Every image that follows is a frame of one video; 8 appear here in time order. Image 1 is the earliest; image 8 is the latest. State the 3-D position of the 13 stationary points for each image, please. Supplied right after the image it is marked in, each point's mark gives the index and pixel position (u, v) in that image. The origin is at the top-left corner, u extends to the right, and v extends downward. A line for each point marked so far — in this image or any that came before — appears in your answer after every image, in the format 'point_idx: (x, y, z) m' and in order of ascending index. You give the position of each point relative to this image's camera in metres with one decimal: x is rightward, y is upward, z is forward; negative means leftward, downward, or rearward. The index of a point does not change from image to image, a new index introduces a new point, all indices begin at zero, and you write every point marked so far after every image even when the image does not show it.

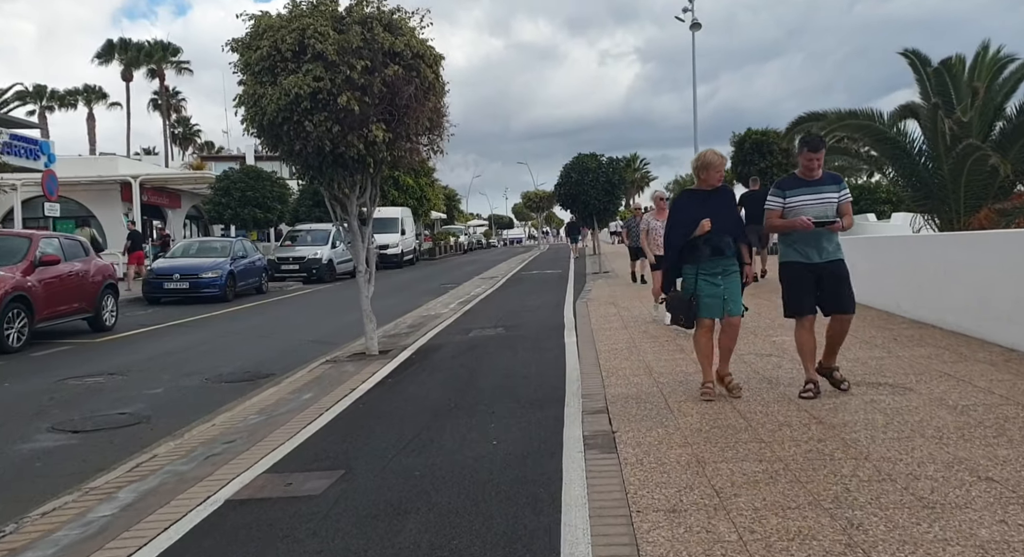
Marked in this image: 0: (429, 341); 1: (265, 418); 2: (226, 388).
0: (-1.2, -0.9, +9.9) m
1: (-2.3, -1.3, +6.3) m
2: (-3.4, -1.3, +8.2) m
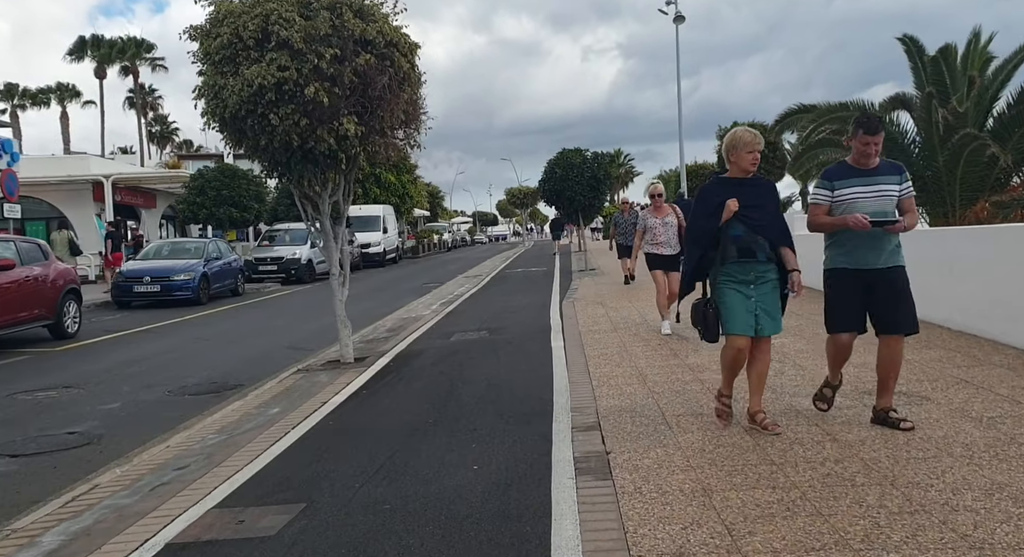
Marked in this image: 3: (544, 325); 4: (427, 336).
0: (-1.4, -1.0, +9.4) m
1: (-2.4, -1.3, +5.7) m
2: (-3.6, -1.4, +7.6) m
3: (+0.5, -0.7, +10.4) m
4: (-1.3, -0.9, +10.2) m
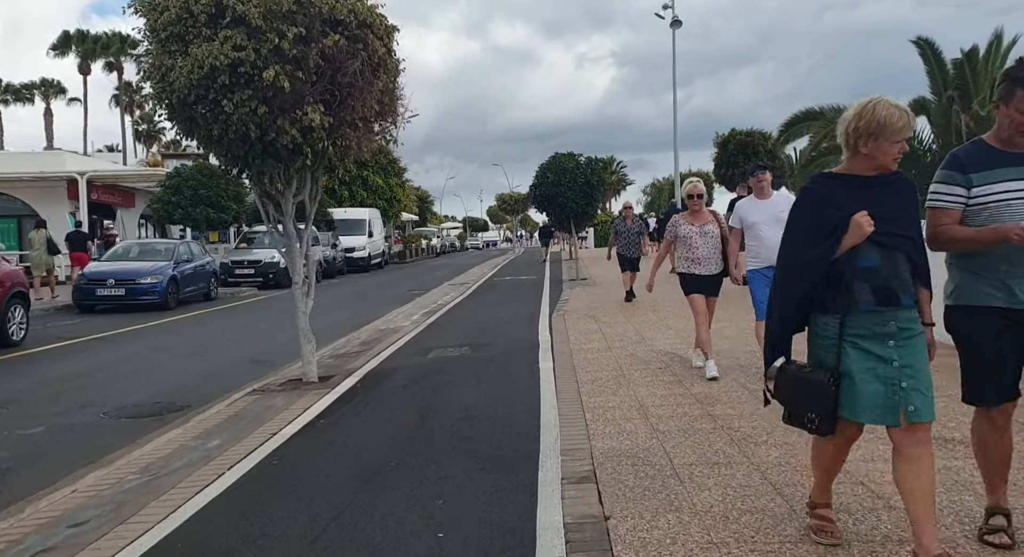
0: (-1.6, -1.1, +8.4) m
1: (-2.6, -1.4, +4.8) m
2: (-3.8, -1.4, +6.6) m
3: (+0.2, -0.9, +9.5) m
4: (-1.5, -1.0, +9.3) m
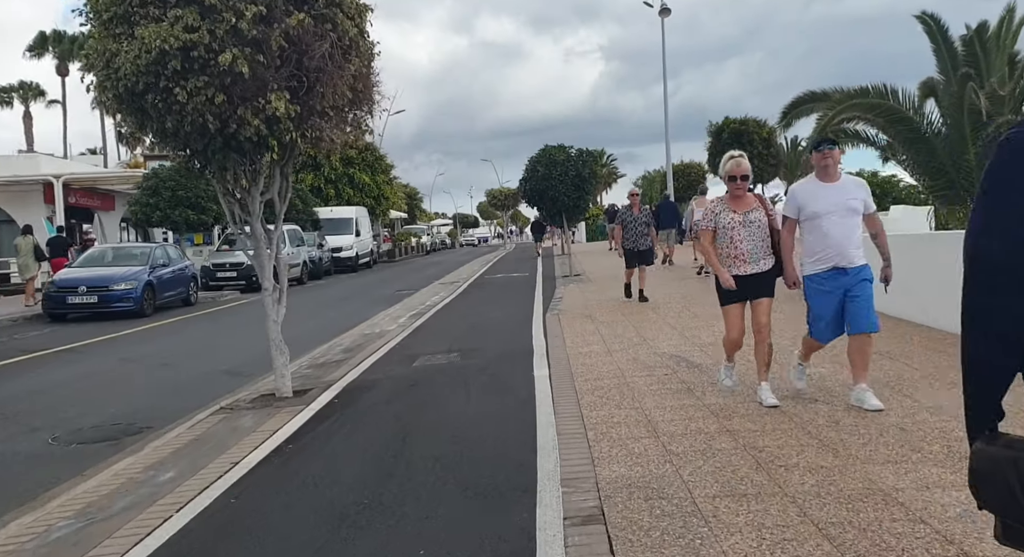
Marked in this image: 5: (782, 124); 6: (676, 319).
0: (-1.7, -1.1, +7.8) m
1: (-2.6, -1.5, +4.1) m
2: (-3.8, -1.5, +6.0) m
3: (+0.1, -0.9, +8.9) m
4: (-1.6, -1.0, +8.6) m
5: (+4.9, +2.8, +12.3) m
6: (+2.3, -0.6, +9.6) m
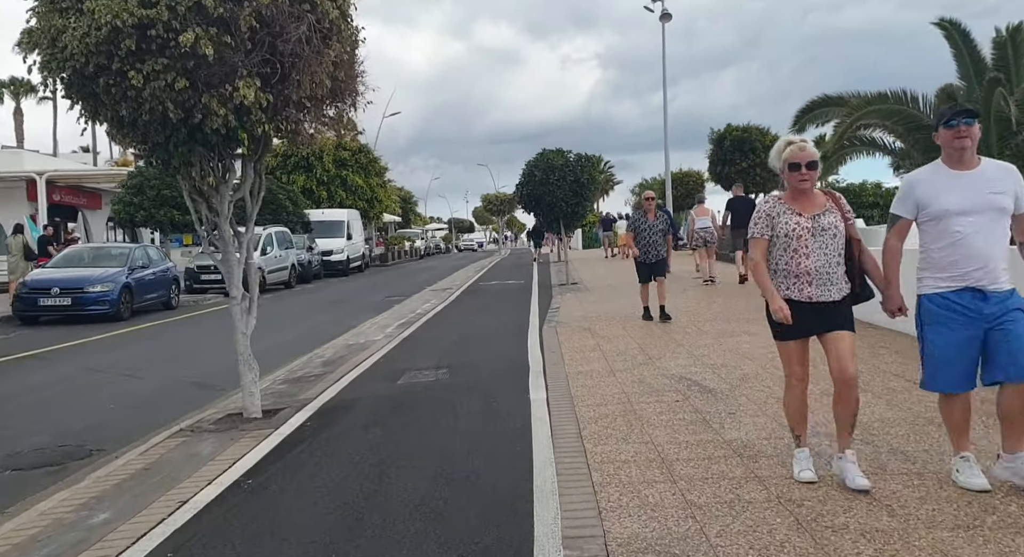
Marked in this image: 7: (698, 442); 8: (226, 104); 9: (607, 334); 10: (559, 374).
0: (-1.8, -1.2, +7.1) m
1: (-2.7, -1.5, +3.4) m
2: (-3.9, -1.6, +5.2) m
3: (+0.1, -1.0, +8.2) m
4: (-1.7, -1.1, +7.9) m
5: (+4.9, +2.6, +11.6) m
6: (+2.2, -0.8, +9.0) m
7: (+1.3, -1.1, +4.7) m
8: (-2.4, +1.4, +5.7) m
9: (+1.3, -0.8, +9.6) m
10: (+0.5, -1.0, +7.3) m
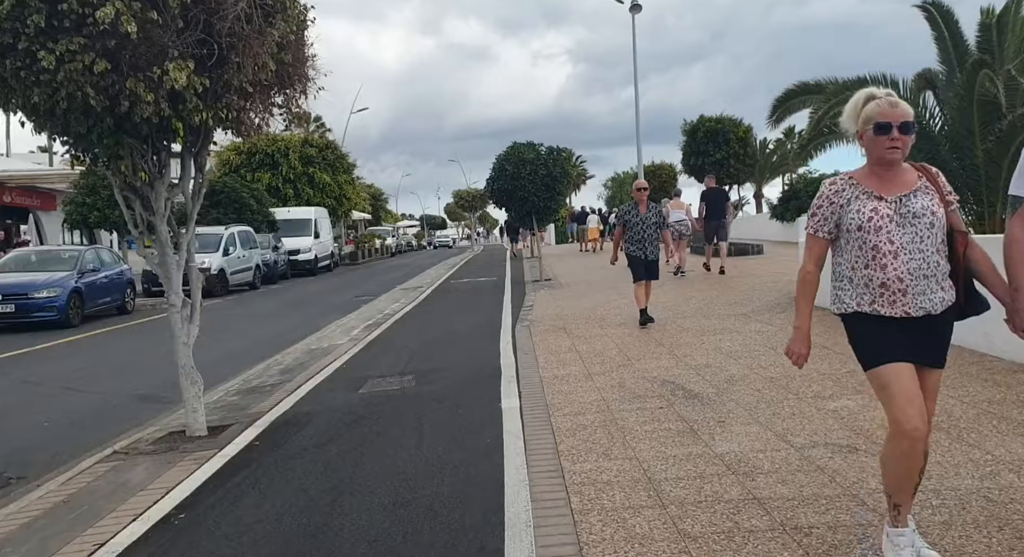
0: (-2.1, -1.2, +6.5) m
1: (-2.8, -1.6, +2.8) m
2: (-4.1, -1.6, +4.6) m
3: (-0.3, -1.0, +7.7) m
4: (-2.0, -1.2, +7.4) m
5: (+4.3, +2.7, +11.3) m
6: (+1.9, -0.7, +8.6) m
7: (+1.1, -1.1, +4.3) m
8: (-2.6, +1.4, +5.0) m
9: (+1.0, -0.7, +9.1) m
10: (+0.2, -1.0, +6.8) m
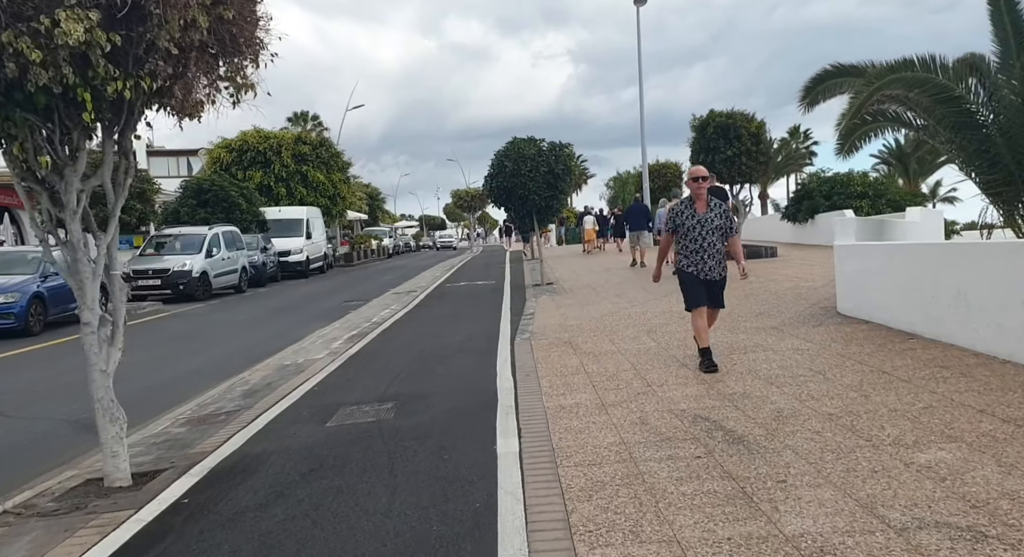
0: (-2.1, -1.3, +5.4) m
1: (-2.8, -1.7, +1.7) m
2: (-4.1, -1.7, +3.4) m
3: (-0.3, -1.1, +6.6) m
4: (-2.0, -1.2, +6.2) m
5: (+4.3, +2.6, +10.2) m
6: (+1.9, -0.8, +7.4) m
7: (+1.1, -1.2, +3.1) m
8: (-2.7, +1.3, +3.9) m
9: (+0.9, -0.8, +8.0) m
10: (+0.2, -1.1, +5.7) m
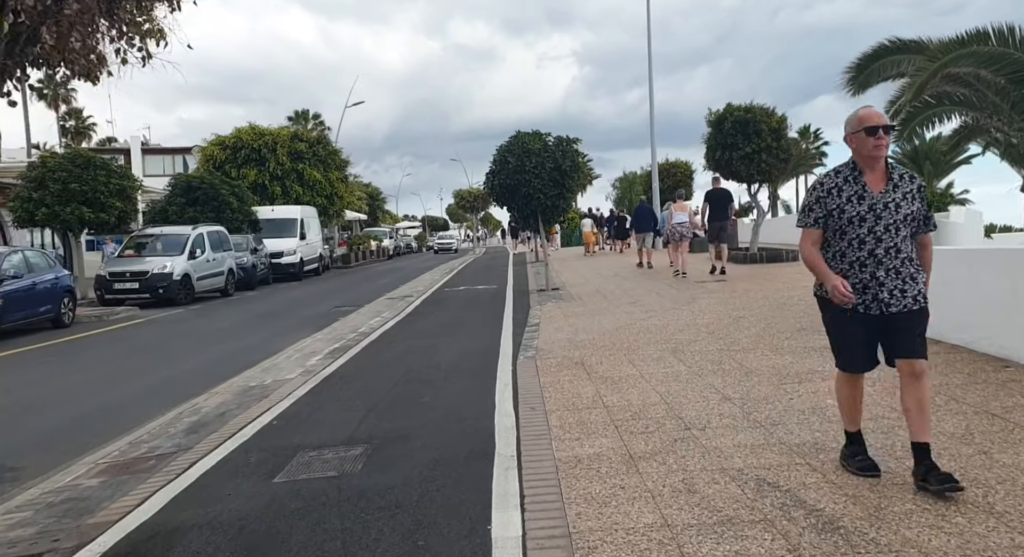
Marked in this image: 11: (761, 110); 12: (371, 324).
0: (-2.1, -1.4, +4.1) m
1: (-2.8, -1.7, +0.4) m
2: (-4.1, -1.8, +2.2) m
3: (-0.3, -1.2, +5.3) m
4: (-2.0, -1.3, +4.9) m
5: (+4.4, +2.5, +8.8) m
6: (+1.9, -0.9, +6.1) m
7: (+1.1, -1.3, +1.8) m
8: (-2.6, +1.2, +2.6) m
9: (+1.0, -0.9, +6.7) m
10: (+0.2, -1.2, +4.4) m
11: (+7.2, +4.8, +19.7) m
12: (-2.6, -0.8, +12.6) m
